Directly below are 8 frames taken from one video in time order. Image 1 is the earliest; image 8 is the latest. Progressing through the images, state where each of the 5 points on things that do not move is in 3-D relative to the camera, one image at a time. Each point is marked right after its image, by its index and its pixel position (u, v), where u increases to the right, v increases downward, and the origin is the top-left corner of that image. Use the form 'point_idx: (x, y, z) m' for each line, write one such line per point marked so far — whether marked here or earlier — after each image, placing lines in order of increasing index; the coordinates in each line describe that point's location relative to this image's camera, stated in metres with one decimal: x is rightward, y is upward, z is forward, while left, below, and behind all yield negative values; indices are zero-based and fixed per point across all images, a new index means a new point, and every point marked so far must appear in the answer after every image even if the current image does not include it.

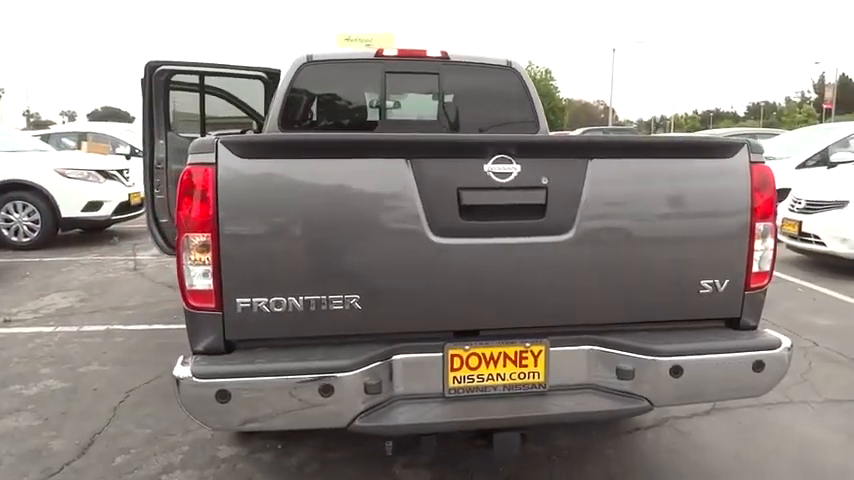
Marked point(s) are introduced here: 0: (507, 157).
0: (+0.3, +0.3, +2.1) m
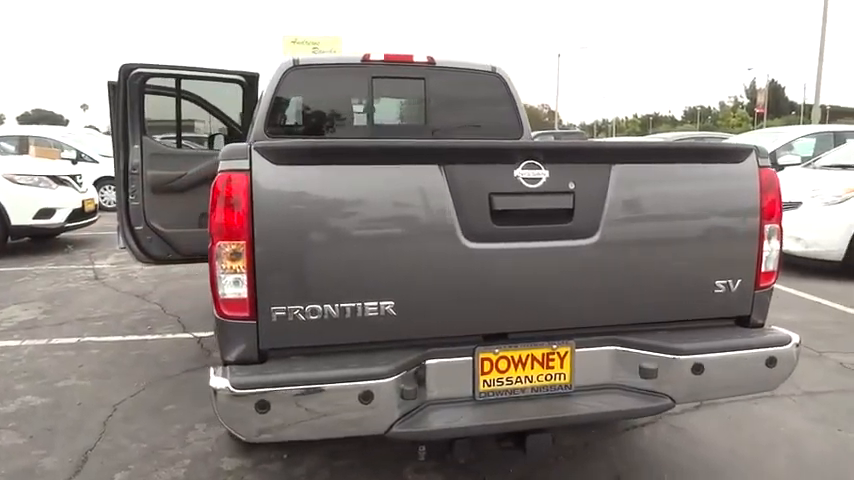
0: (+0.4, +0.3, +2.2) m
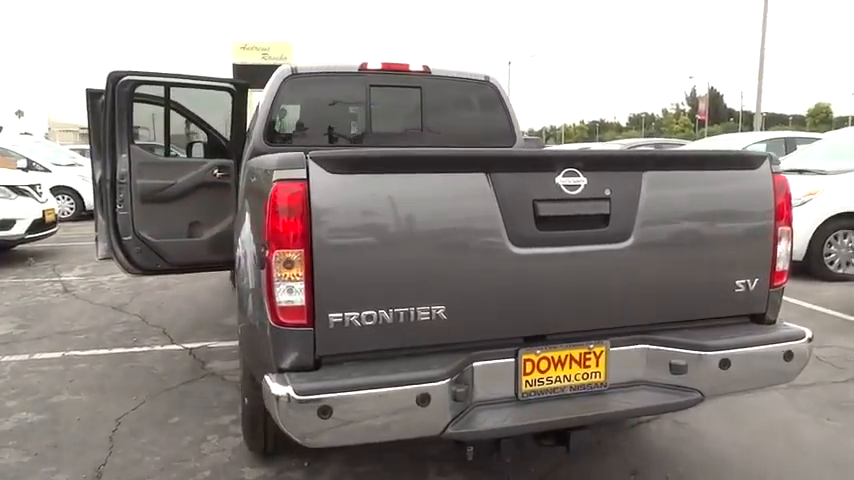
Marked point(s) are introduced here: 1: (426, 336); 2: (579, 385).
0: (+0.5, +0.2, +2.3) m
1: (0.0, -0.3, +2.2) m
2: (+0.5, -0.5, +2.4) m
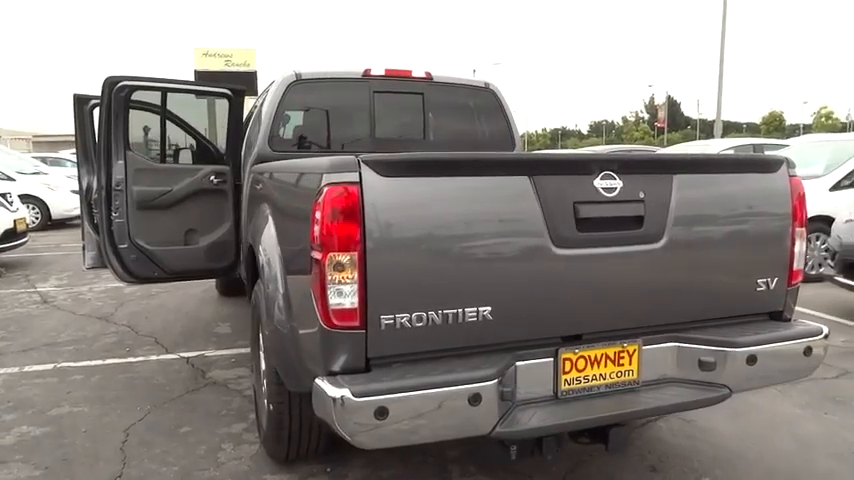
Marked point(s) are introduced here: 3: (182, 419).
0: (+0.7, +0.2, +2.3) m
1: (+0.2, -0.3, +2.2) m
2: (+0.7, -0.5, +2.4) m
3: (-1.4, -1.0, +3.8) m
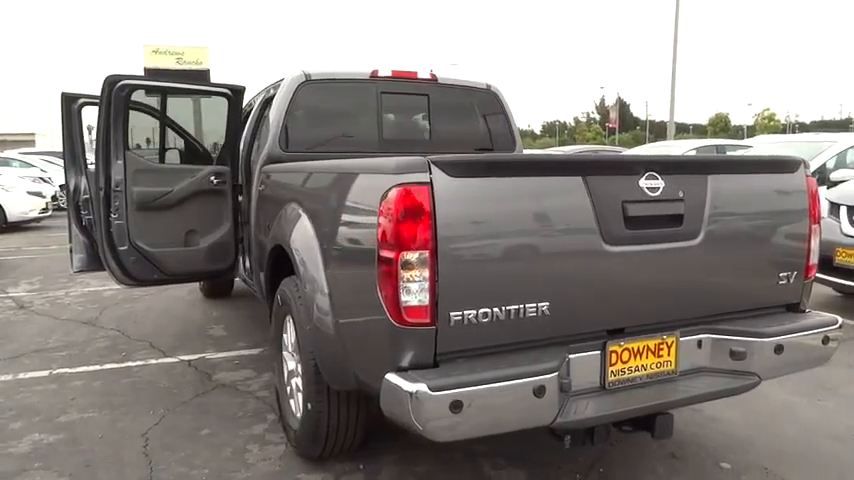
0: (+0.8, +0.2, +2.5) m
1: (+0.4, -0.3, +2.3) m
2: (+0.9, -0.5, +2.6) m
3: (-1.3, -1.0, +3.7) m
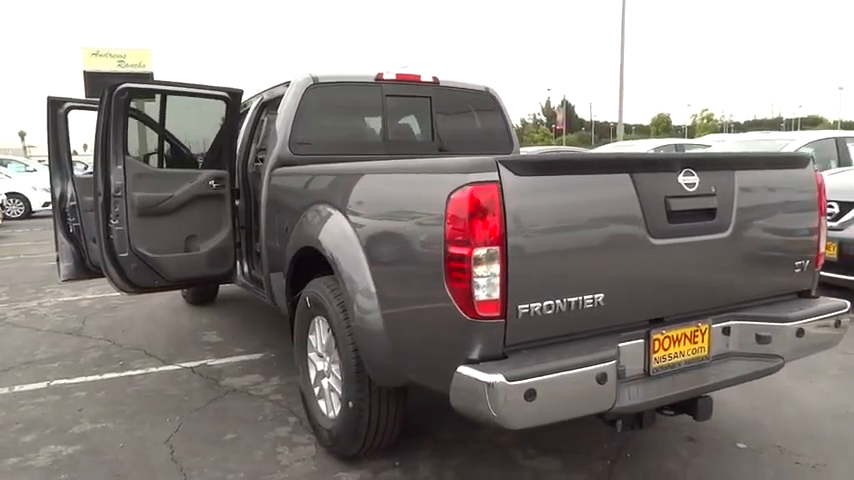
0: (+1.0, +0.3, +2.6) m
1: (+0.6, -0.3, +2.4) m
2: (+1.1, -0.5, +2.7) m
3: (-1.2, -1.1, +3.7) m
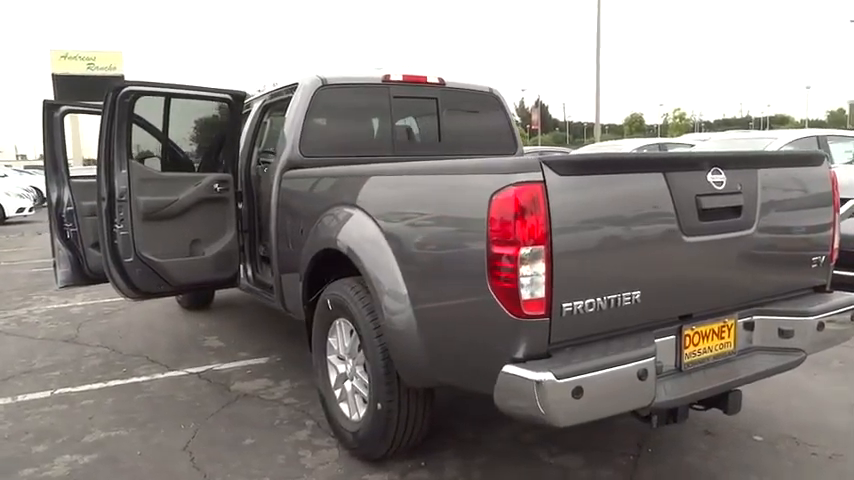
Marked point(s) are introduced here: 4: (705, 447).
0: (+1.2, +0.3, +2.7) m
1: (+0.7, -0.3, +2.4) m
2: (+1.2, -0.5, +2.8) m
3: (-1.0, -1.1, +3.7) m
4: (+1.4, -1.0, +3.3) m
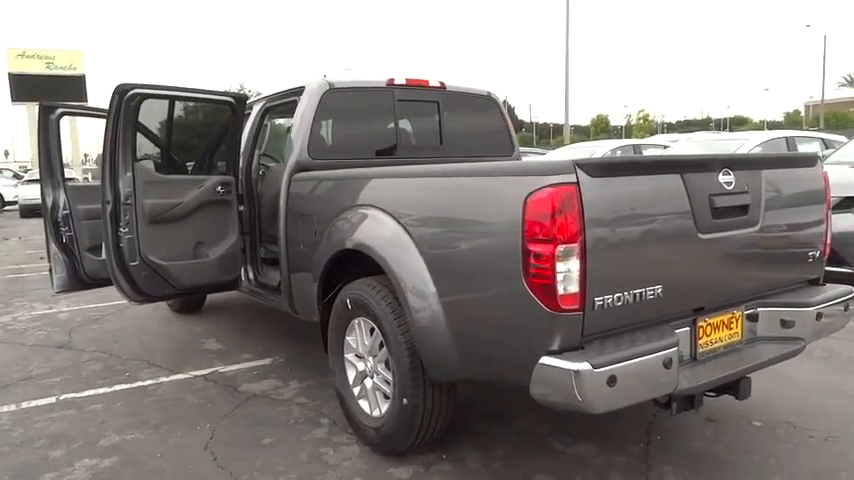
0: (+1.3, +0.3, +2.8) m
1: (+0.9, -0.3, +2.6) m
2: (+1.3, -0.5, +2.9) m
3: (-1.0, -1.1, +3.7) m
4: (+1.5, -1.0, +3.5) m
